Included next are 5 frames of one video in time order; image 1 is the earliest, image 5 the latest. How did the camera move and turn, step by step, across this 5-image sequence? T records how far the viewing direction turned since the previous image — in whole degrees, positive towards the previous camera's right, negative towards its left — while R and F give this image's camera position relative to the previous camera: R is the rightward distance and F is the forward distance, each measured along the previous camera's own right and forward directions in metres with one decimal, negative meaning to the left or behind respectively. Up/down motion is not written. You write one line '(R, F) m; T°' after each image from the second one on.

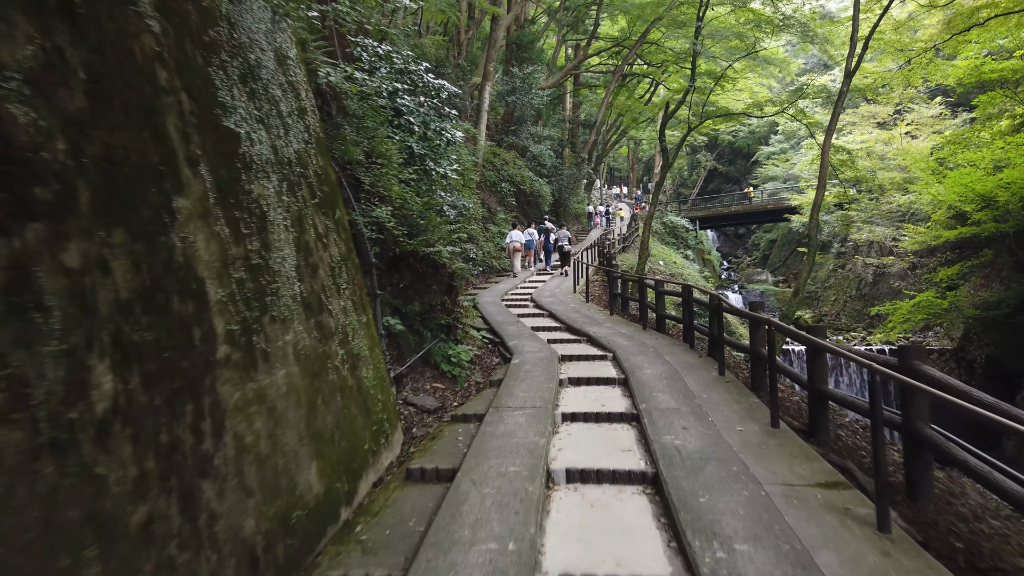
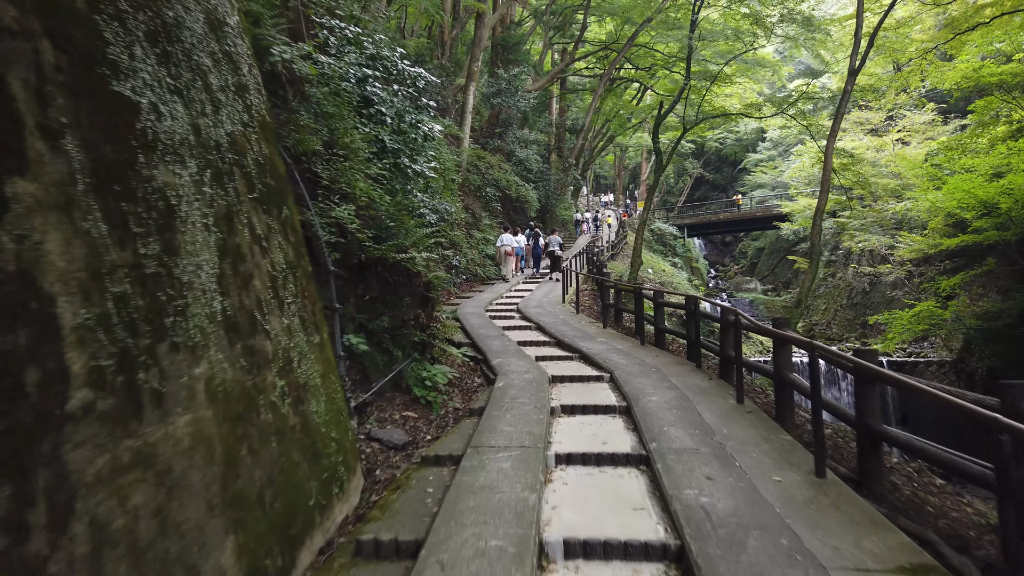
(0.0, +0.8) m; +1°
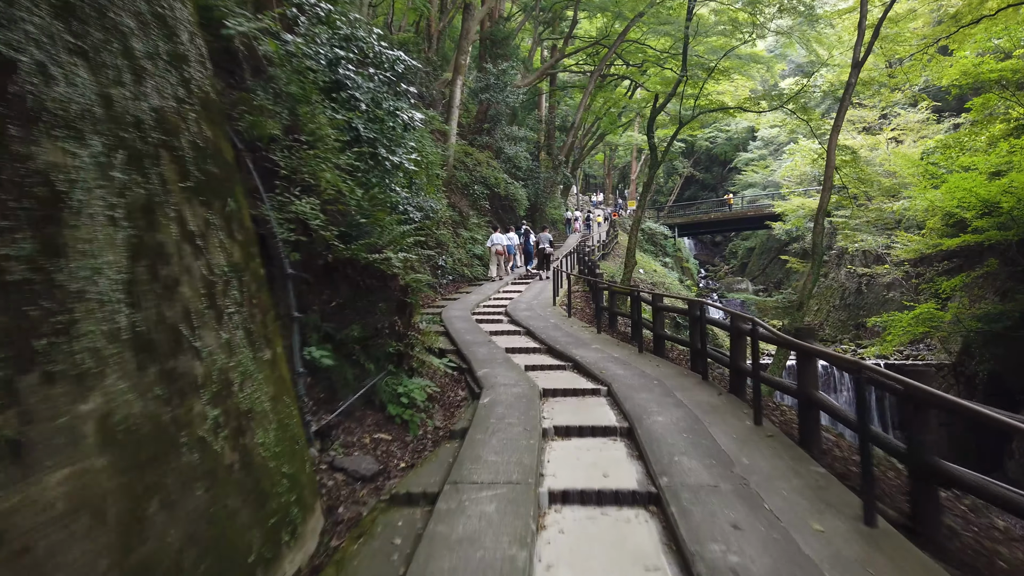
(0.0, +0.6) m; +1°
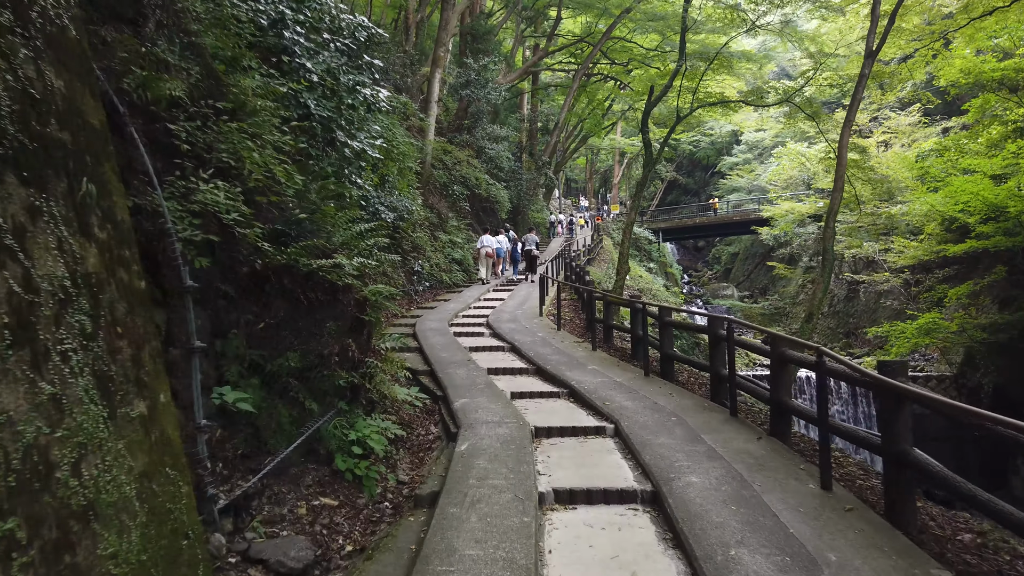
(0.0, +1.0) m; +2°
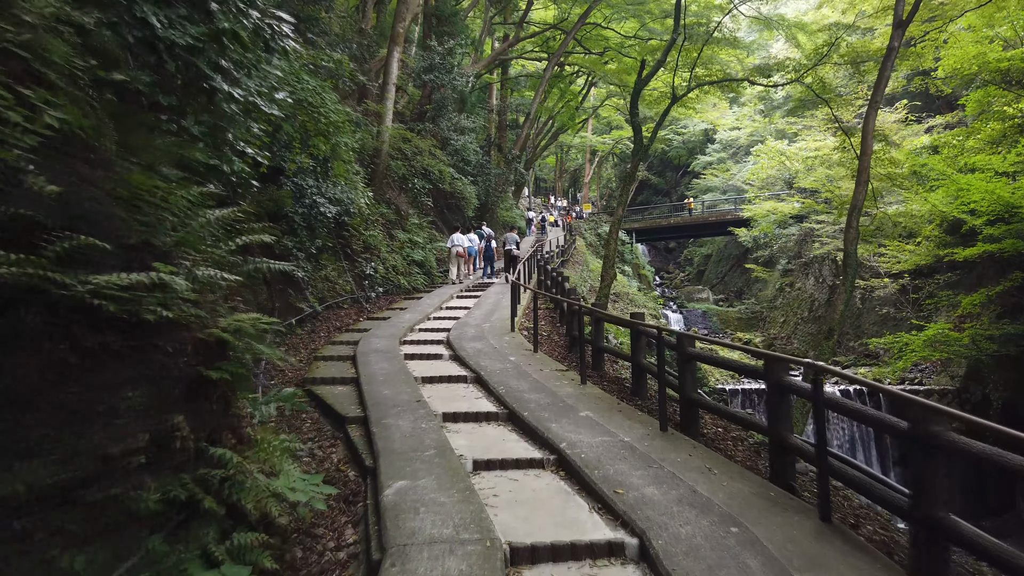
(0.0, +1.7) m; +3°
